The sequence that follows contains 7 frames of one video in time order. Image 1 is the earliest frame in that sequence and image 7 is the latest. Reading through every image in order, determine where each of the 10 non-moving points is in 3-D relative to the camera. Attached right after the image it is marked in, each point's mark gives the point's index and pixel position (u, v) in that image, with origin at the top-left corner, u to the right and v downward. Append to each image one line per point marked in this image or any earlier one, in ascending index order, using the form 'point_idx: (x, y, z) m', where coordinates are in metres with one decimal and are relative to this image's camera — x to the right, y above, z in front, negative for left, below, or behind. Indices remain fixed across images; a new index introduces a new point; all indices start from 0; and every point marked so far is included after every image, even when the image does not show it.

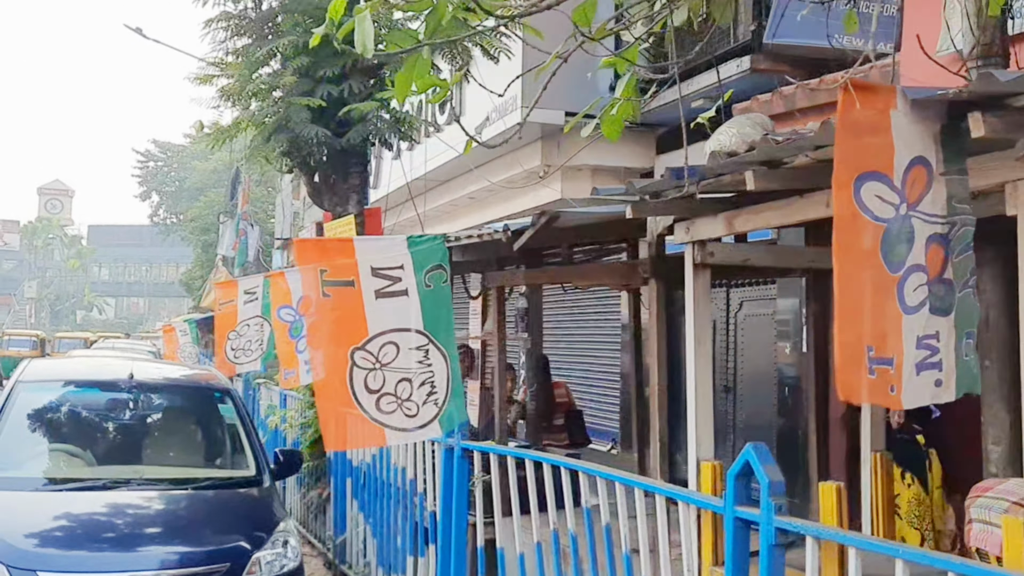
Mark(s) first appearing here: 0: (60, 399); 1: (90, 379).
0: (-3.0, -0.7, +5.8) m
1: (-2.9, -0.6, +6.0) m
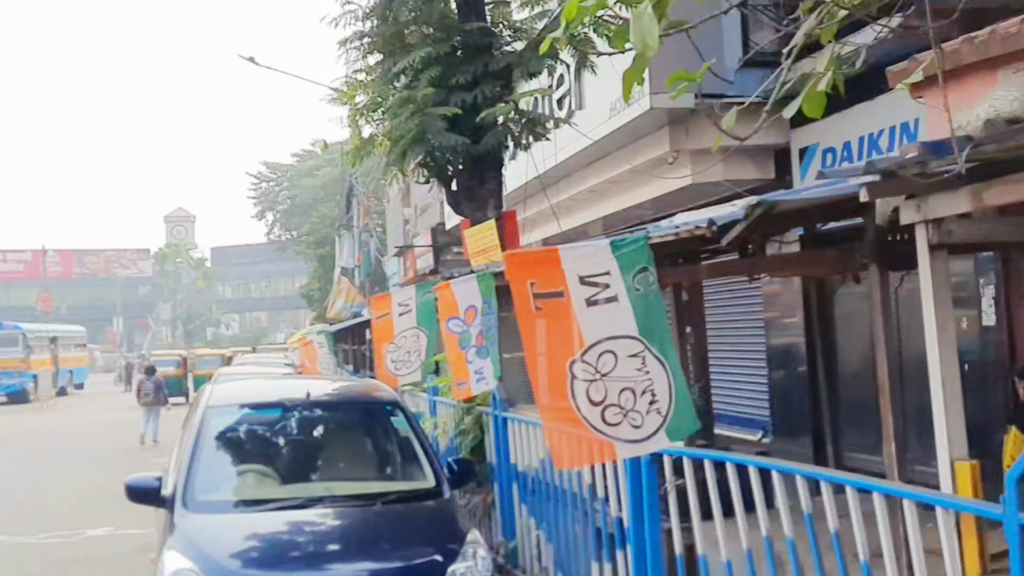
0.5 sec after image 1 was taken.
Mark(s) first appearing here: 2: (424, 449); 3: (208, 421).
0: (-1.8, -0.9, +6.0) m
1: (-1.8, -0.8, +6.2) m
2: (-0.6, -1.1, +6.0) m
3: (-2.0, -0.9, +5.9) m
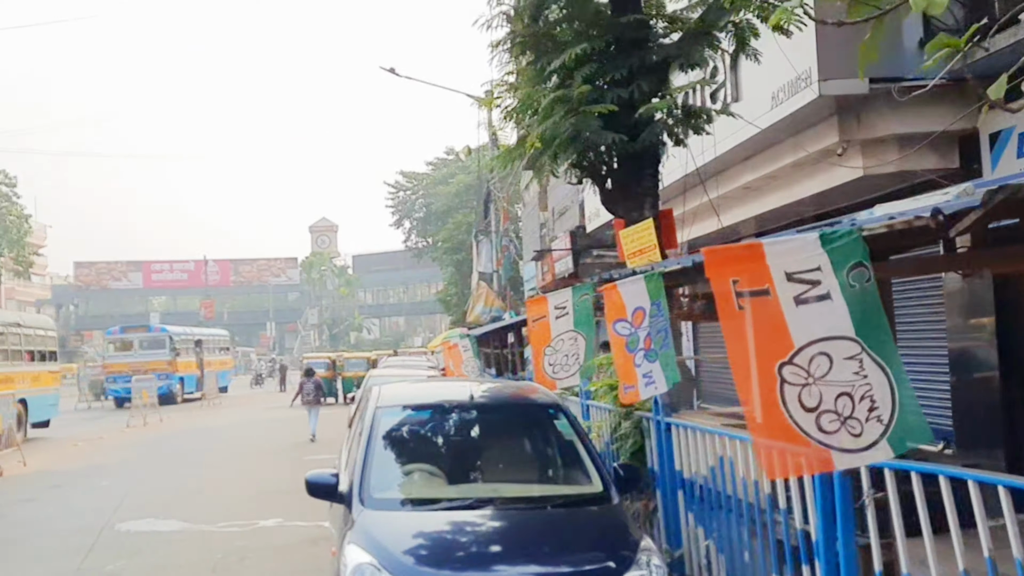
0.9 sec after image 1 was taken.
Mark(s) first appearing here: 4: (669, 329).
0: (-0.7, -0.9, +6.0) m
1: (-0.6, -0.8, +6.2) m
2: (+0.5, -1.1, +5.9) m
3: (-0.9, -0.9, +6.0) m
4: (+0.9, -0.2, +5.2) m
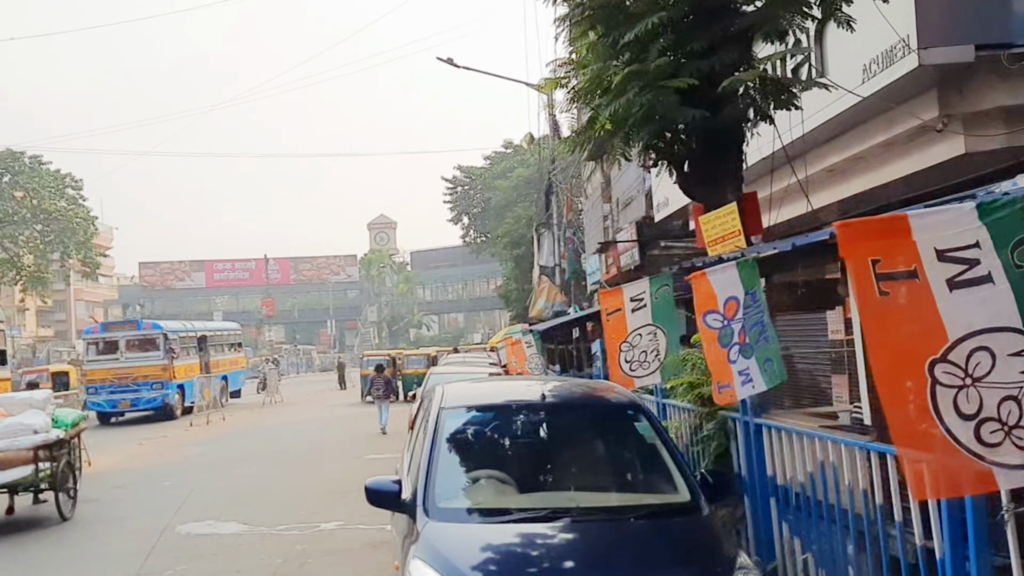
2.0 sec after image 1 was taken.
0: (-0.3, -0.8, +5.6) m
1: (-0.2, -0.7, +5.8) m
2: (+0.9, -1.0, +5.3) m
3: (-0.5, -0.8, +5.6) m
4: (+1.3, -0.2, +4.6) m
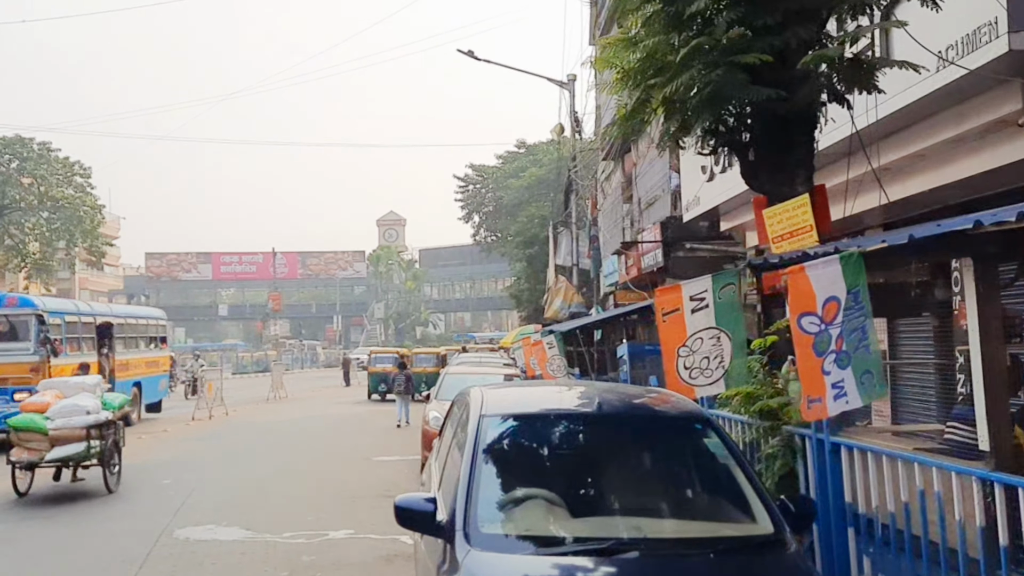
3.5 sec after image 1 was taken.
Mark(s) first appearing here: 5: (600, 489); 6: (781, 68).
0: (0.0, -0.8, +4.9) m
1: (+0.1, -0.7, +5.1) m
2: (+1.2, -1.0, +4.7) m
3: (-0.2, -0.8, +4.9) m
4: (+1.6, -0.2, +4.0) m
5: (+0.5, -1.0, +4.6) m
6: (+1.8, +1.5, +6.0) m
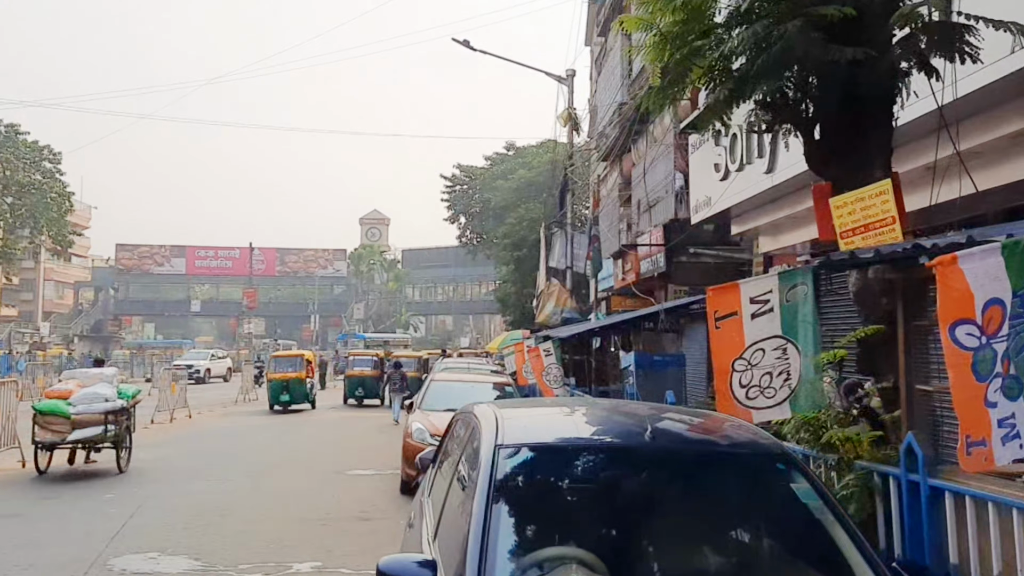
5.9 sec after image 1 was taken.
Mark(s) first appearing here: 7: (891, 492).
0: (+0.1, -0.7, +3.8) m
1: (+0.2, -0.7, +4.0) m
2: (+1.3, -1.0, +3.6) m
3: (-0.1, -0.7, +3.8) m
4: (+1.7, -0.2, +2.9) m
5: (+0.5, -1.0, +3.5) m
6: (+1.9, +1.5, +4.9) m
7: (+1.9, -1.0, +4.4) m
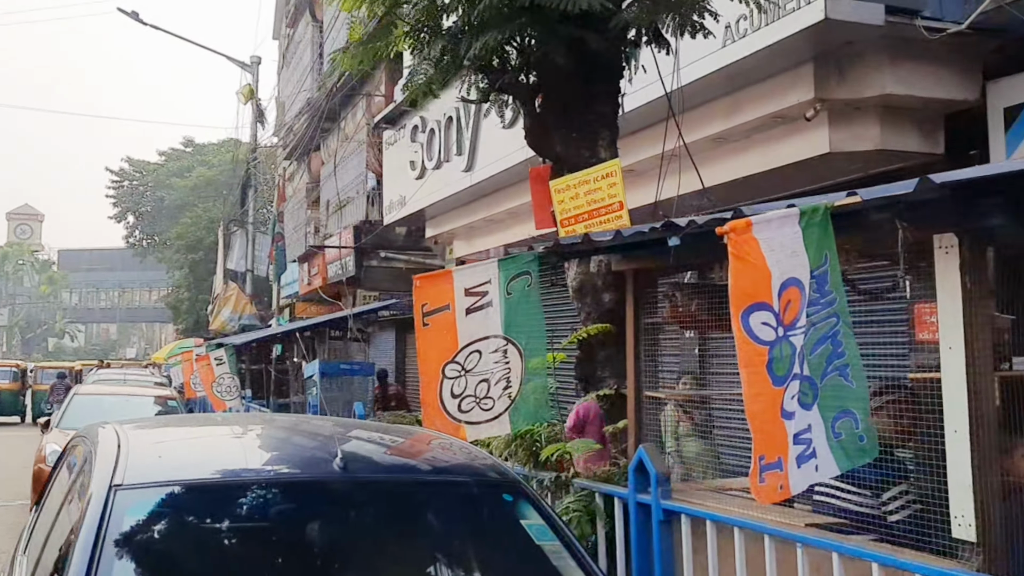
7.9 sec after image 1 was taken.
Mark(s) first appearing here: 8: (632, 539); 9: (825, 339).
0: (-1.0, -0.7, +2.6) m
1: (-1.0, -0.6, +2.9) m
2: (+0.2, -0.9, +2.8) m
3: (-1.2, -0.7, +2.6) m
4: (+0.9, -0.1, +2.4) m
5: (-0.5, -0.9, +2.5) m
6: (+0.4, +1.5, +4.4) m
7: (+0.5, -1.0, +3.8) m
8: (+0.5, -1.1, +3.7) m
9: (+0.8, -0.1, +2.3) m
